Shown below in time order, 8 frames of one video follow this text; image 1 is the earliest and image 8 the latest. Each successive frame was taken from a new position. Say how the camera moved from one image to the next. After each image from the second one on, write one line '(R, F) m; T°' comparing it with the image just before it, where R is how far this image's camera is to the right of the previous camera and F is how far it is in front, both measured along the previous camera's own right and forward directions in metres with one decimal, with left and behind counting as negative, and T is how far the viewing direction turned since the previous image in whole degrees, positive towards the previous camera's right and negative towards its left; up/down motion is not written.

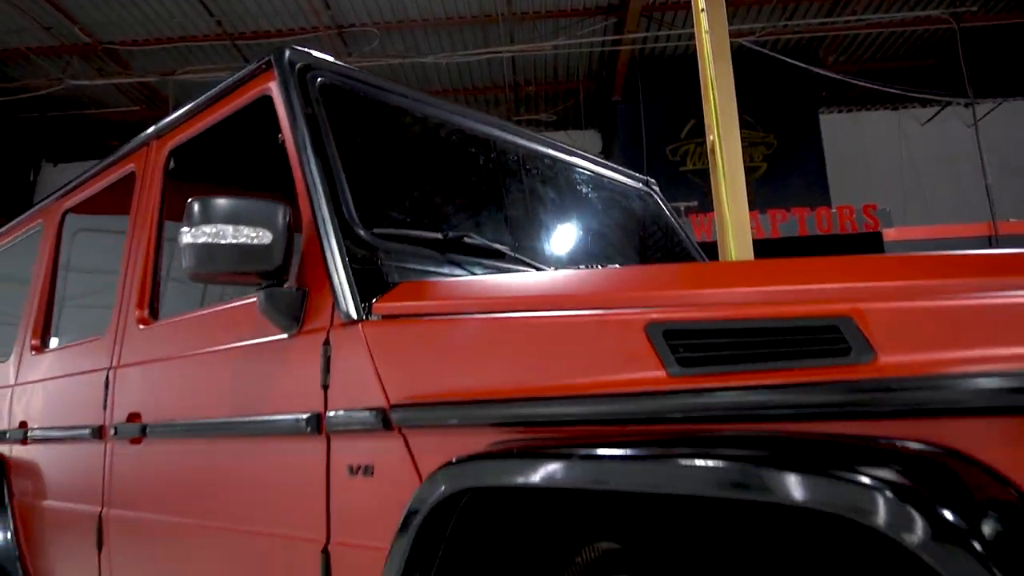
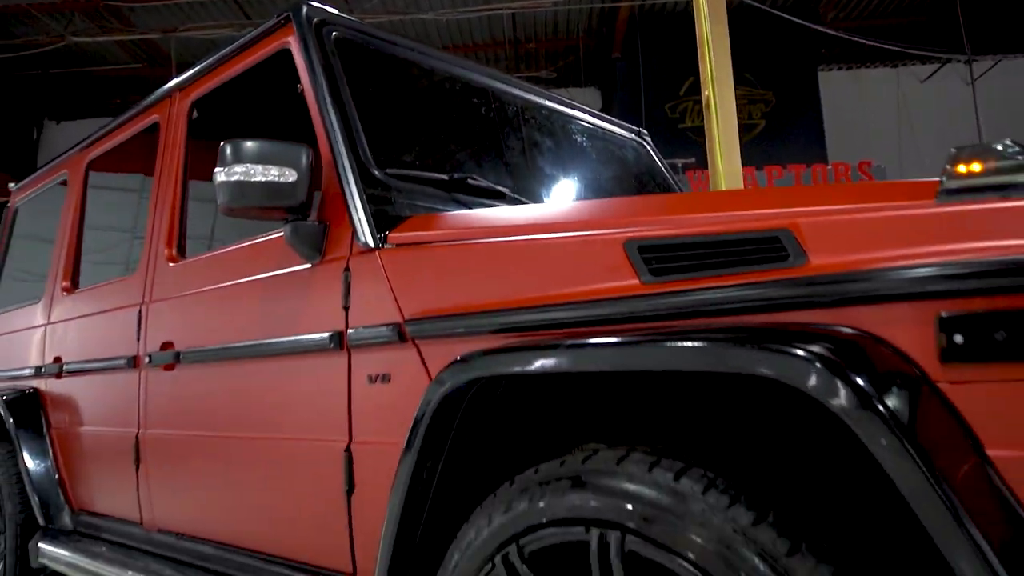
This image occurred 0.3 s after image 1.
(0.0, -0.2) m; 0°
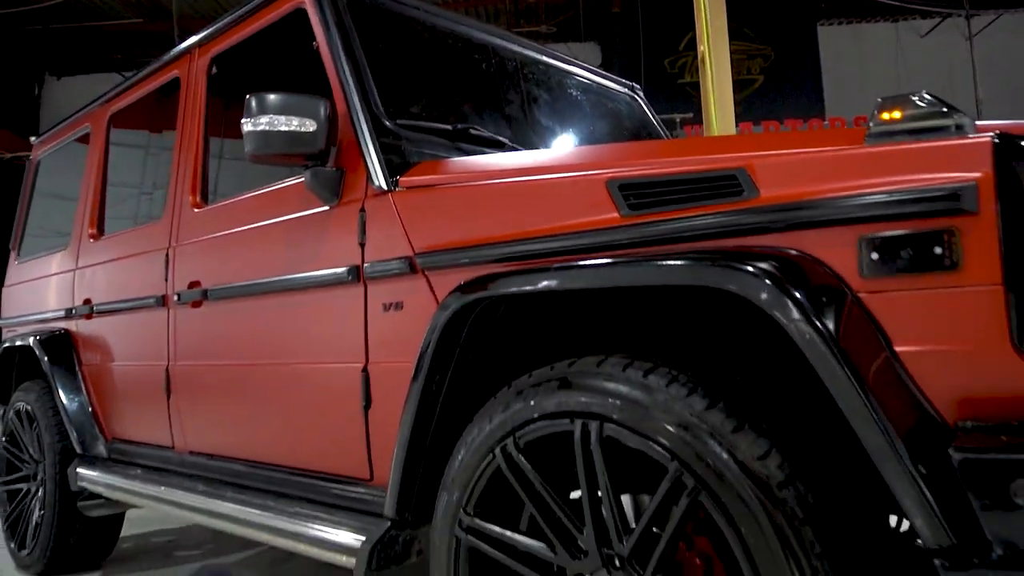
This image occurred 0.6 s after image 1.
(0.0, -0.2) m; 0°
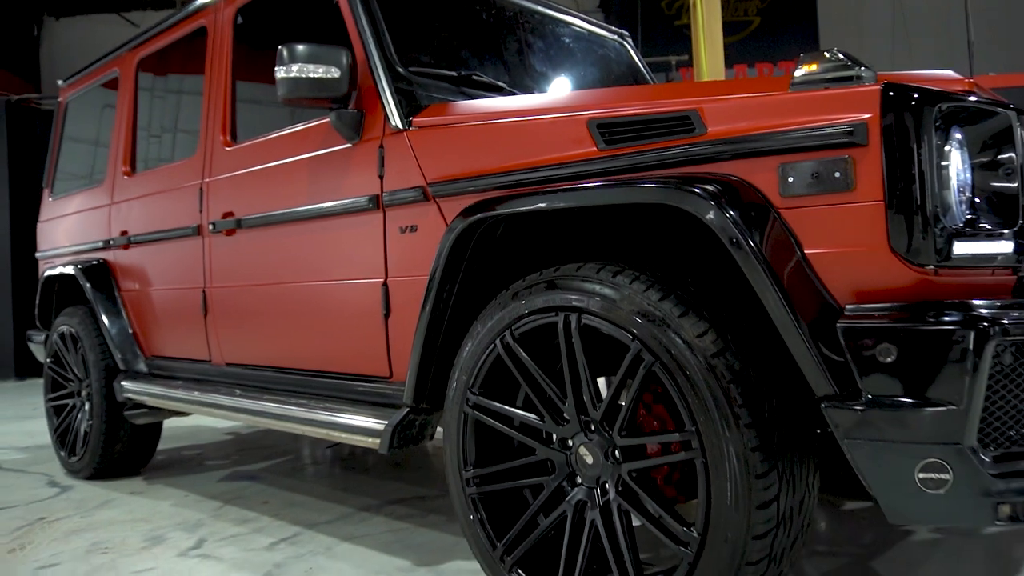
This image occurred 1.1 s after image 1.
(0.0, -0.3) m; 0°
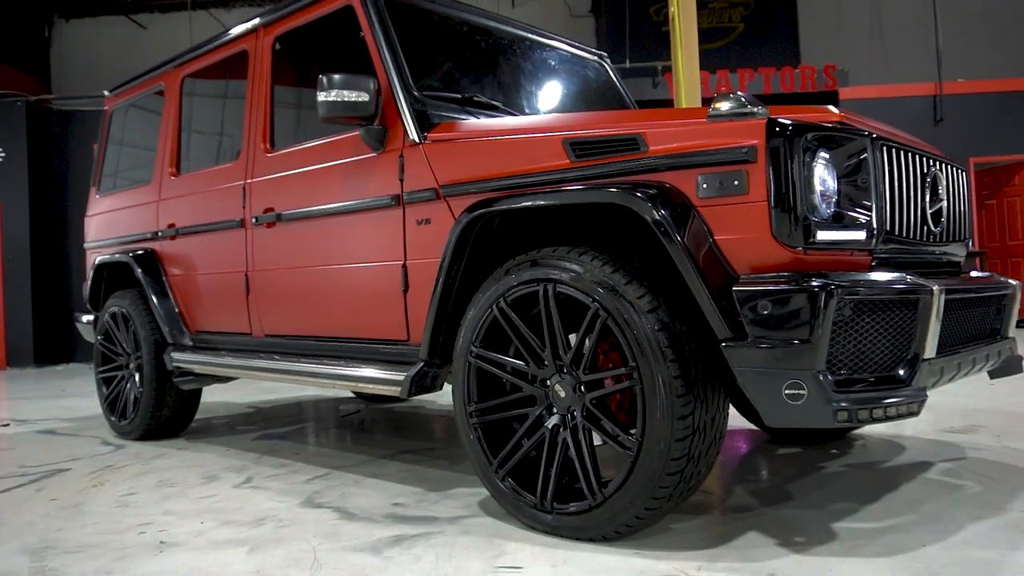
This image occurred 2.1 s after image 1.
(0.0, -0.5) m; 0°
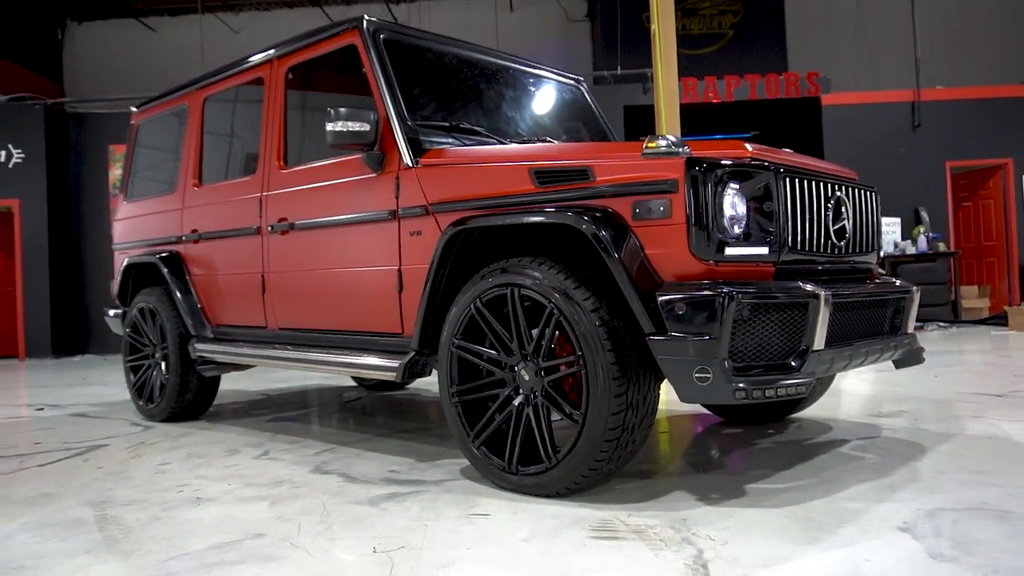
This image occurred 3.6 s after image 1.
(+0.1, -0.5) m; 0°
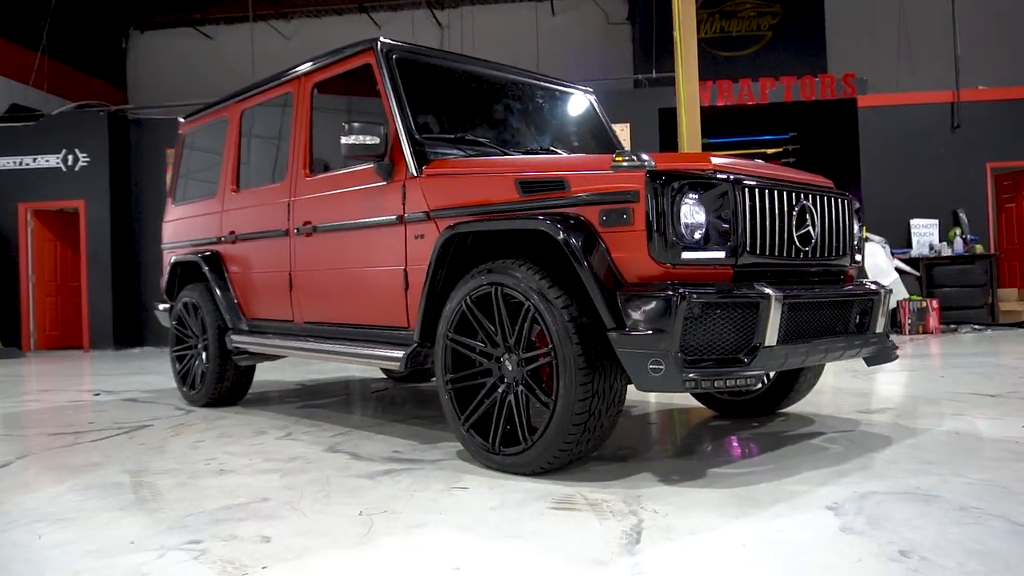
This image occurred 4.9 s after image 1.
(+0.3, -0.3) m; -4°
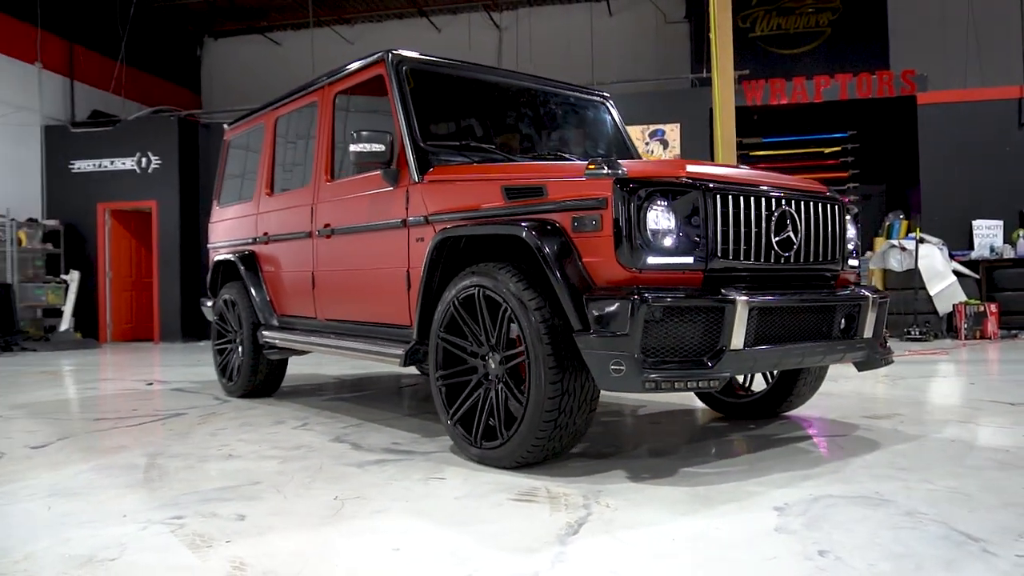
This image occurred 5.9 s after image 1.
(+0.3, -0.1) m; -5°
